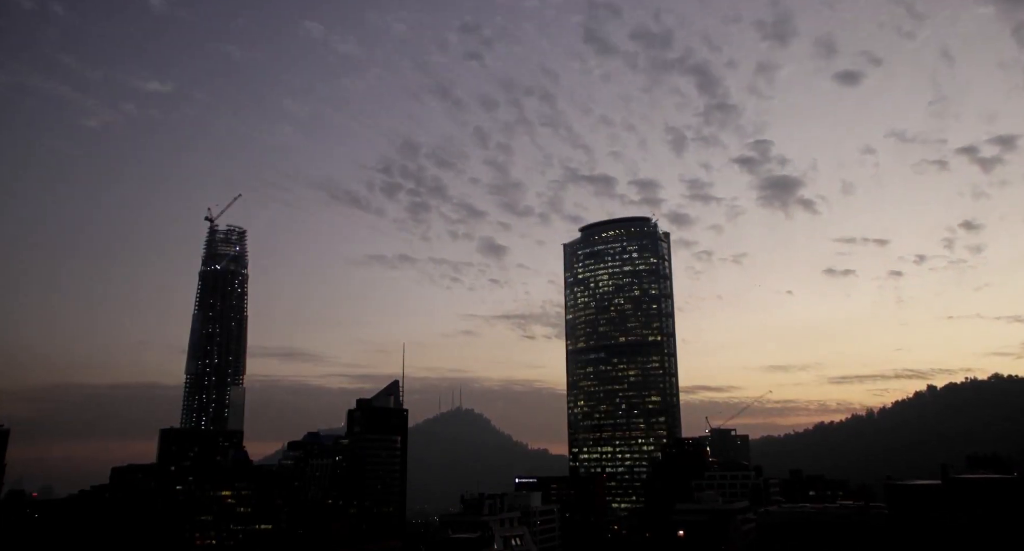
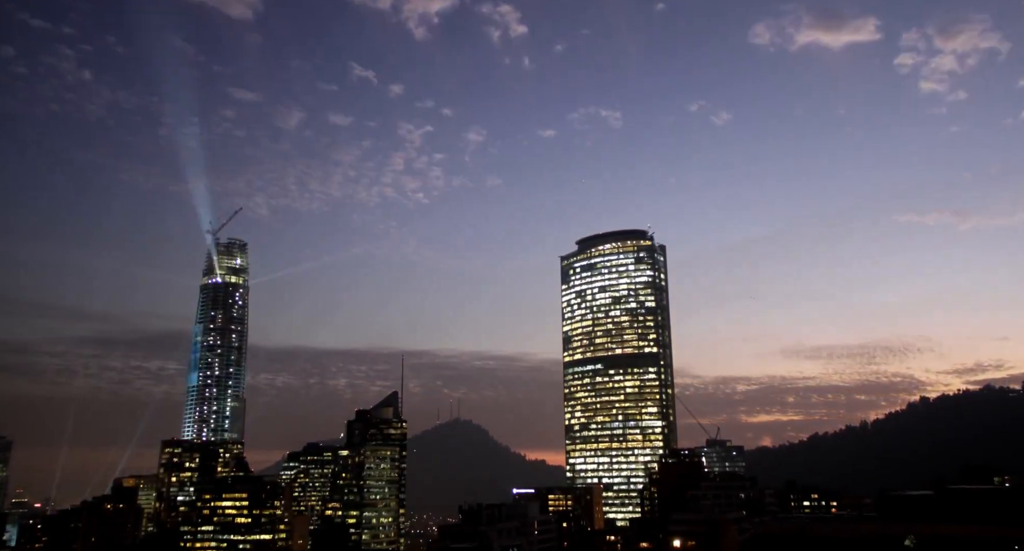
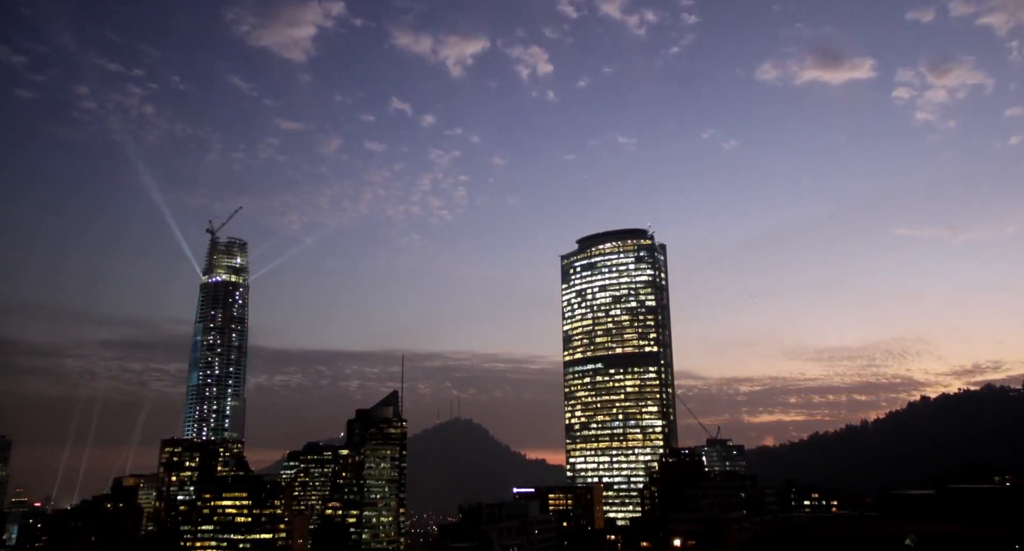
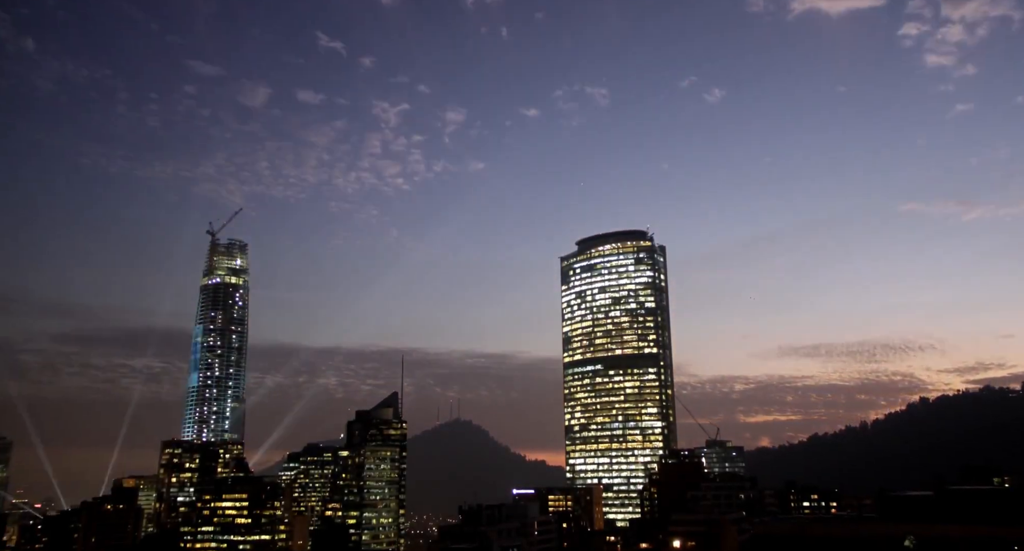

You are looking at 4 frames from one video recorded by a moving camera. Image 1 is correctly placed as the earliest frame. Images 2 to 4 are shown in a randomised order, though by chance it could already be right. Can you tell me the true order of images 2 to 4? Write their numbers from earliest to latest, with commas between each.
3, 2, 4
